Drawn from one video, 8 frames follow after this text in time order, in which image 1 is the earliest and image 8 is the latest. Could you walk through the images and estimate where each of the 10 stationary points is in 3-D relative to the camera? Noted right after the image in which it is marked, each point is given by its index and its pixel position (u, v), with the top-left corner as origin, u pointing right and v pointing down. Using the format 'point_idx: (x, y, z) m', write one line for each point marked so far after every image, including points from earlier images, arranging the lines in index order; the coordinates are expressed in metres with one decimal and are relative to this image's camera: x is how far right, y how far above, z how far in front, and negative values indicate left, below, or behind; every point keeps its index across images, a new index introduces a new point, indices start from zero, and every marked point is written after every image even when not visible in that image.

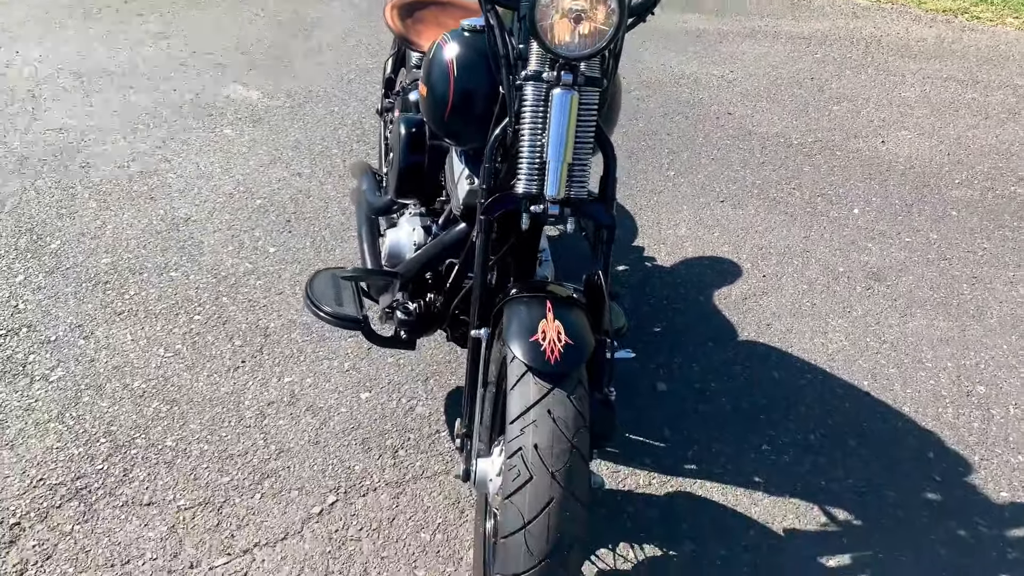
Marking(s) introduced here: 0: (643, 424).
0: (+0.5, -0.5, +3.0) m
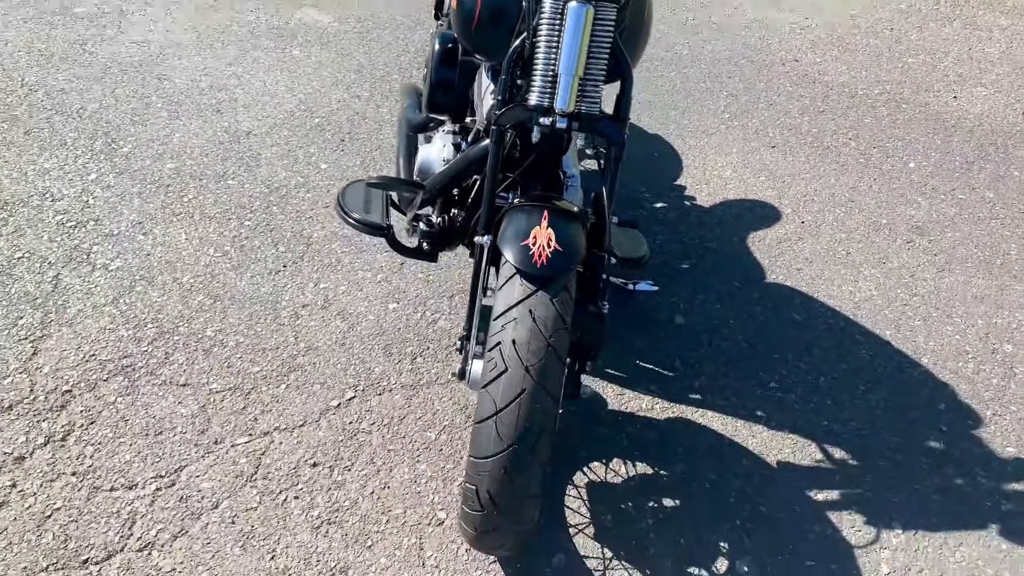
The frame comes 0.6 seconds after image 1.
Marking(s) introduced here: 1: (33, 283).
0: (+0.5, -0.3, +3.1) m
1: (-2.1, 0.0, +3.6) m
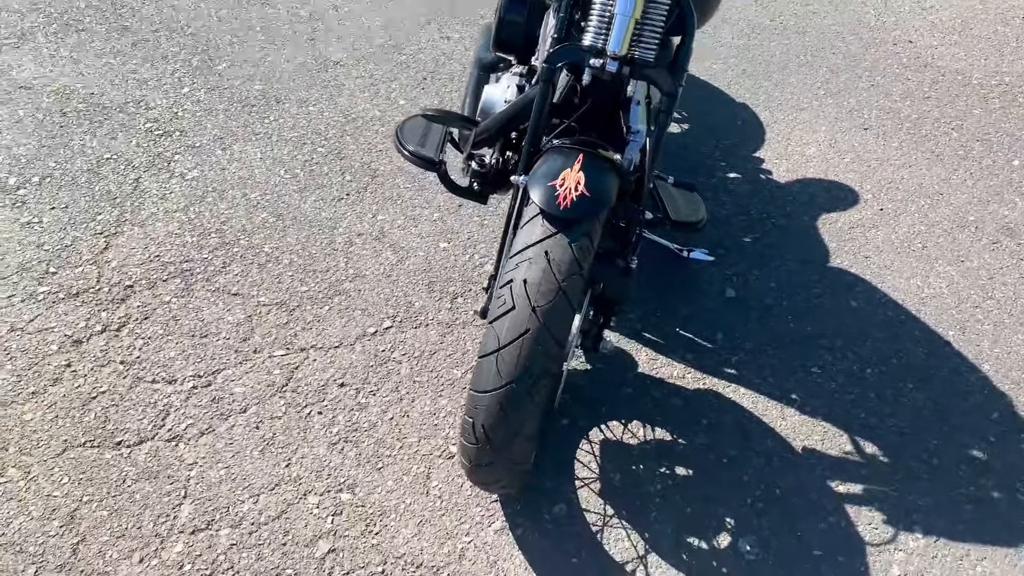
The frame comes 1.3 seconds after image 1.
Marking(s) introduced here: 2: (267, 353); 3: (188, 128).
0: (+0.7, -0.1, +3.0) m
1: (-1.8, +0.5, +3.8) m
2: (-0.9, -0.2, +3.0) m
3: (-1.7, +0.8, +4.2) m
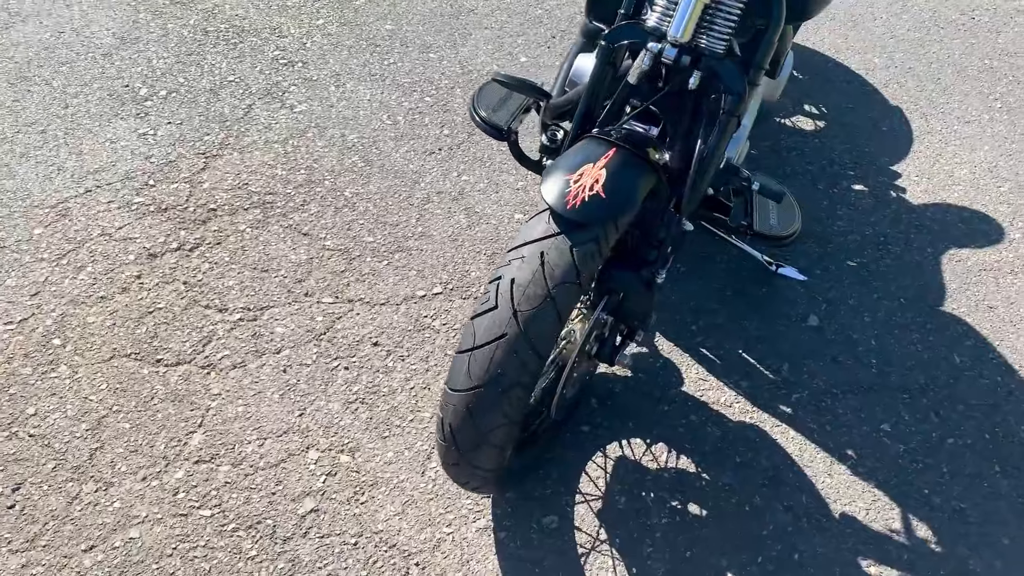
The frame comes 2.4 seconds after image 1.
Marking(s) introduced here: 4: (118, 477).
0: (+0.8, -0.2, +2.7) m
1: (-1.3, +0.9, +3.9) m
2: (-0.7, 0.0, +3.0) m
3: (-1.0, +1.2, +4.2) m
4: (-1.2, -0.6, +2.4) m
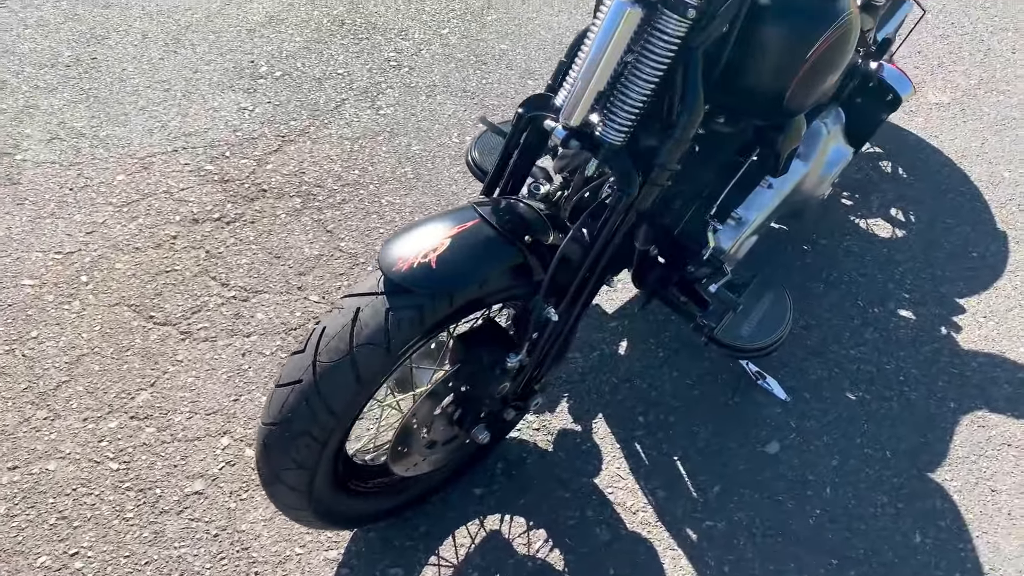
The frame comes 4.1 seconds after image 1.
0: (+0.6, -0.5, +2.5) m
1: (-0.9, +1.0, +4.1) m
2: (-0.8, 0.0, +3.1) m
3: (-0.5, +1.2, +4.4) m
4: (-1.5, -0.4, +2.7) m
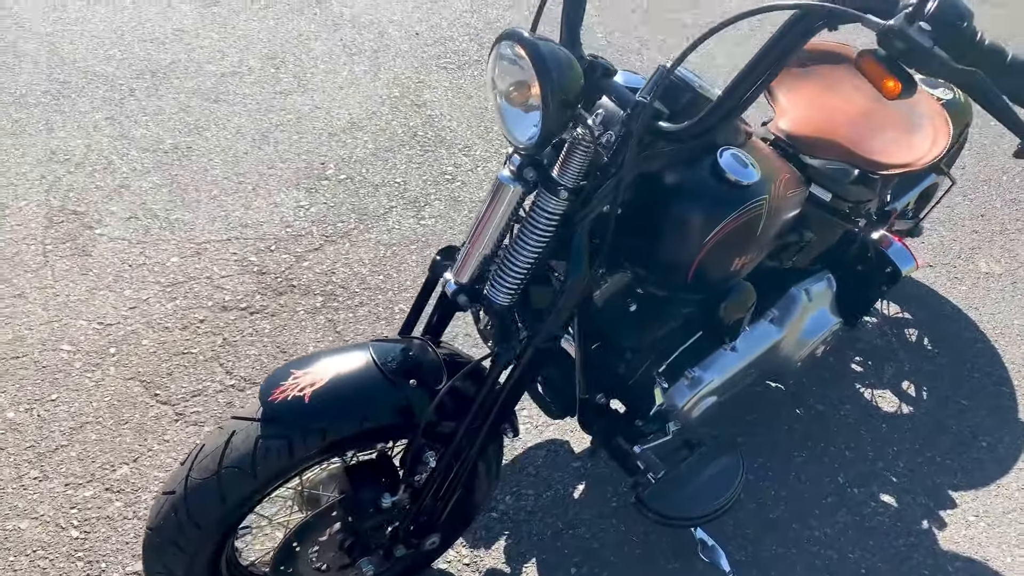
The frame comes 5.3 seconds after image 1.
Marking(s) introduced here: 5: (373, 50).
0: (+0.3, -1.0, +2.4) m
1: (-0.7, +0.4, +4.4) m
2: (-0.9, -0.4, +3.2) m
3: (-0.2, +0.6, +4.6) m
4: (-1.6, -0.7, +2.9) m
5: (-1.1, +1.8, +6.3) m
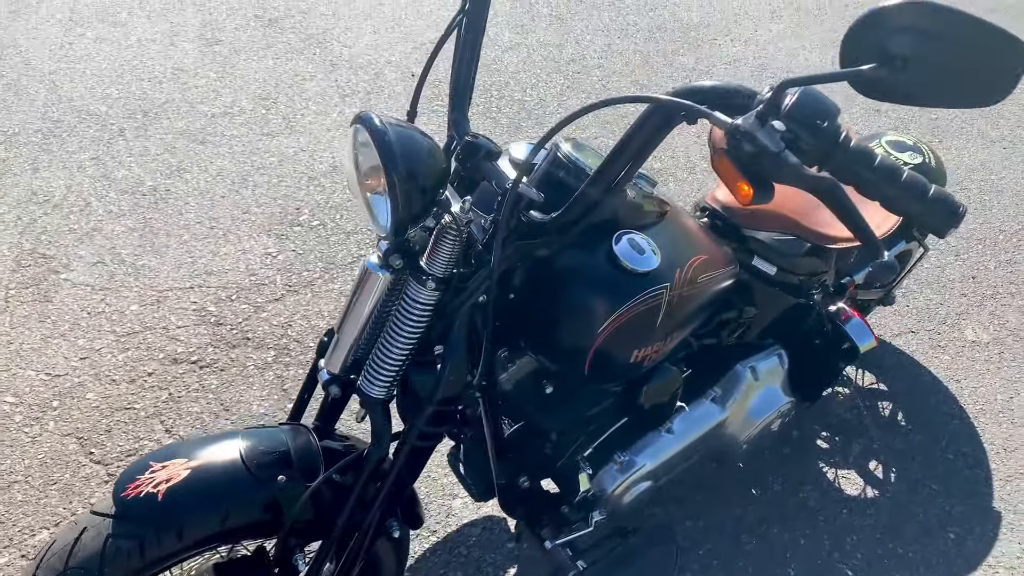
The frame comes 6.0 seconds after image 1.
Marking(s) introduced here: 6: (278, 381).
0: (+0.1, -1.2, +2.2) m
1: (-0.9, +0.2, +4.3) m
2: (-1.1, -0.6, +3.1) m
3: (-0.4, +0.3, +4.5) m
4: (-1.9, -0.9, +2.8) m
5: (-1.1, +1.5, +6.2) m
6: (-1.0, -0.4, +3.5) m
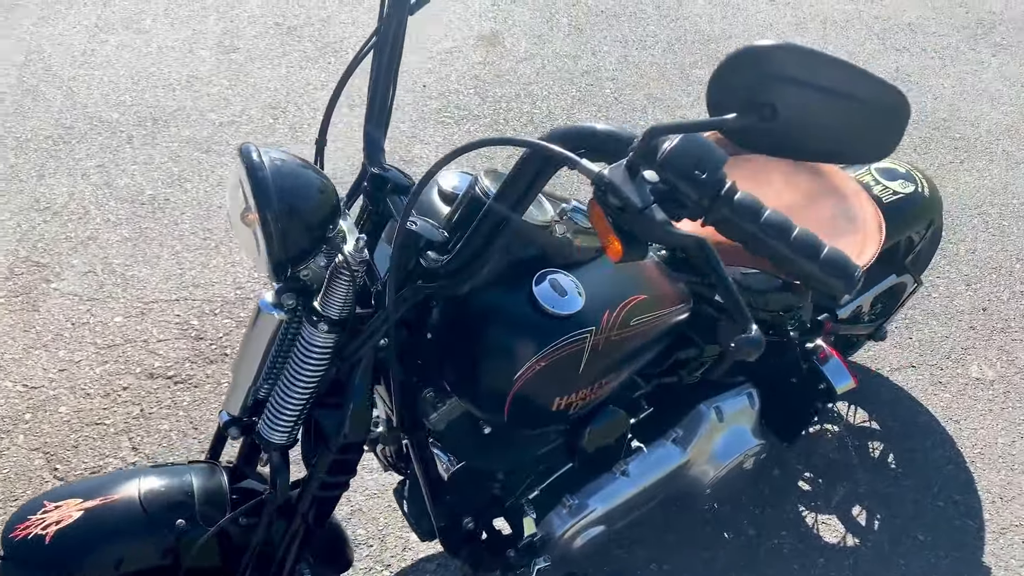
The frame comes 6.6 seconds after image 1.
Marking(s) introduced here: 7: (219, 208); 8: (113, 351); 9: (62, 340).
0: (-0.1, -1.3, +2.1) m
1: (-0.9, +0.1, +4.3) m
2: (-1.2, -0.7, +3.1) m
3: (-0.4, +0.2, +4.4) m
4: (-2.0, -0.9, +2.8) m
5: (-1.0, +1.4, +6.2) m
6: (-1.1, -0.5, +3.4) m
7: (-1.7, +0.5, +4.8) m
8: (-1.8, -0.3, +3.7) m
9: (-2.1, -0.2, +3.8) m
